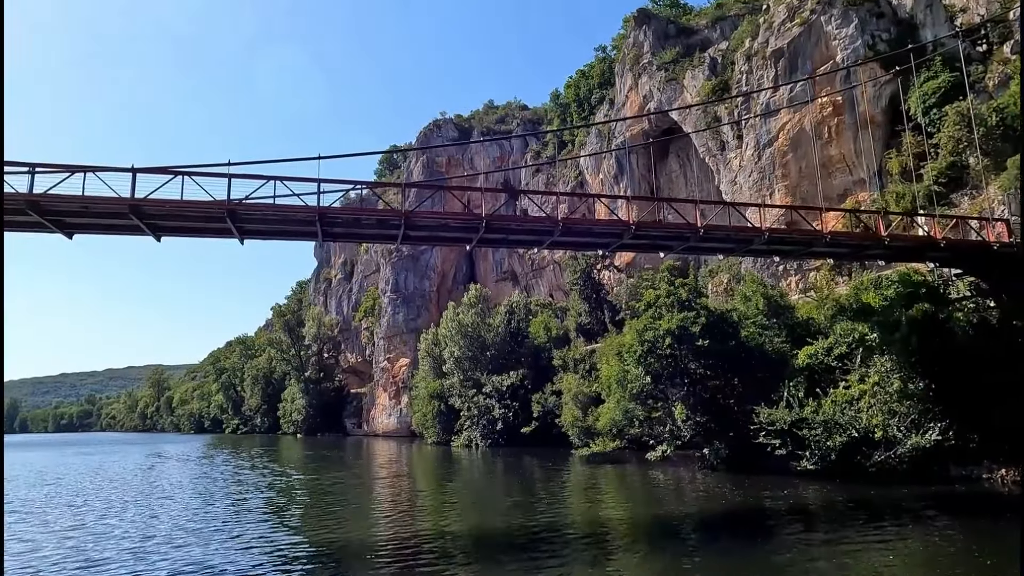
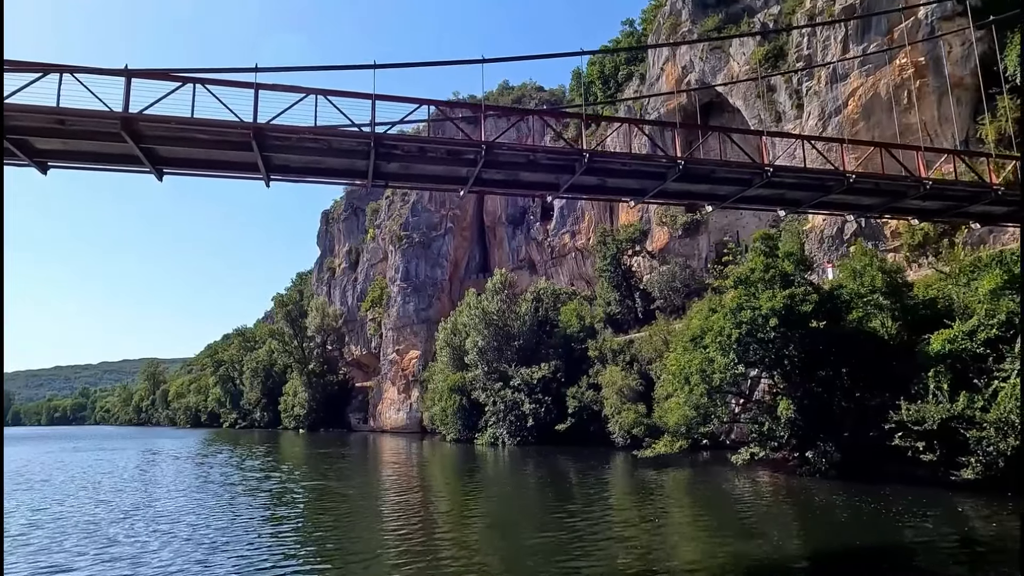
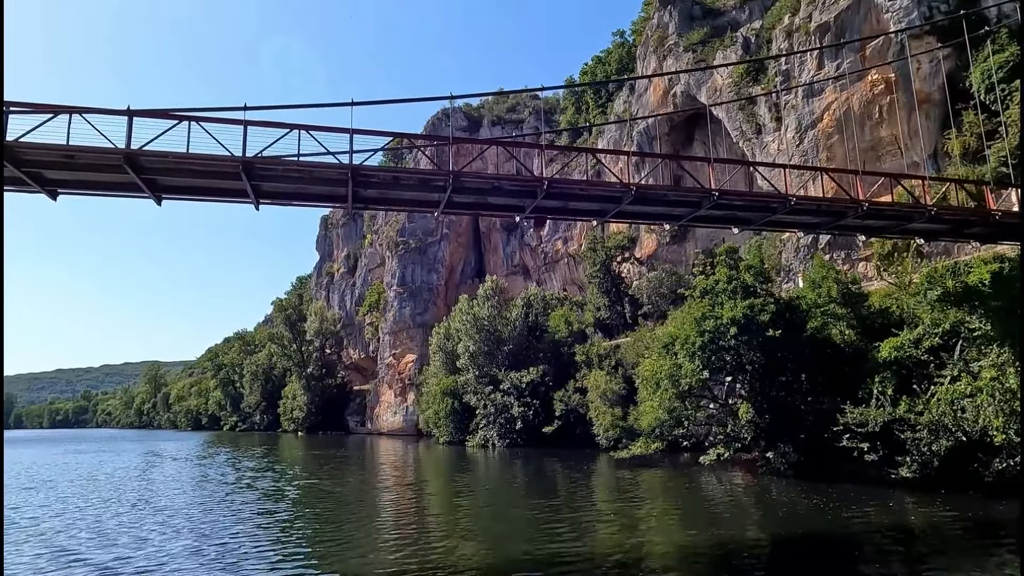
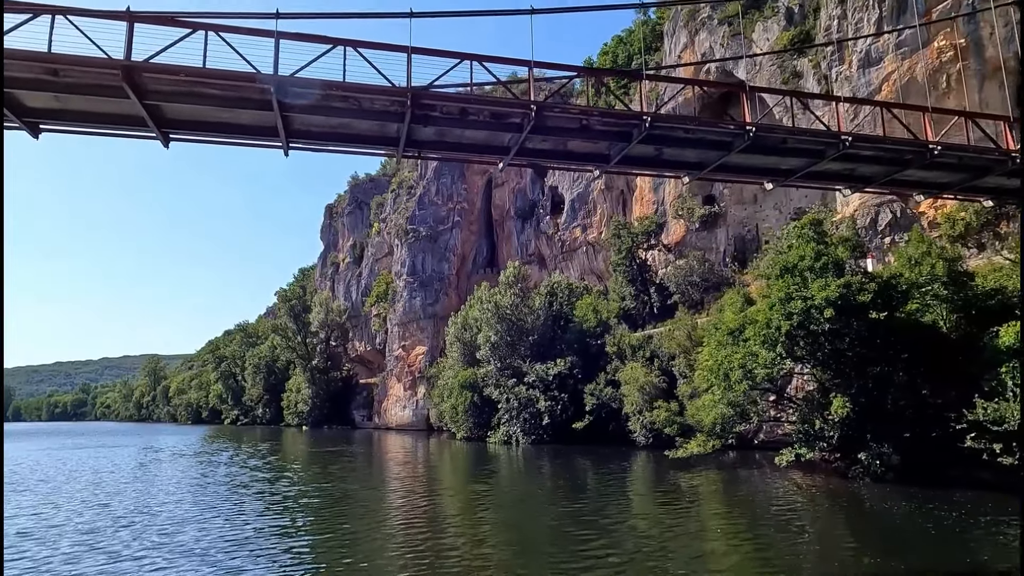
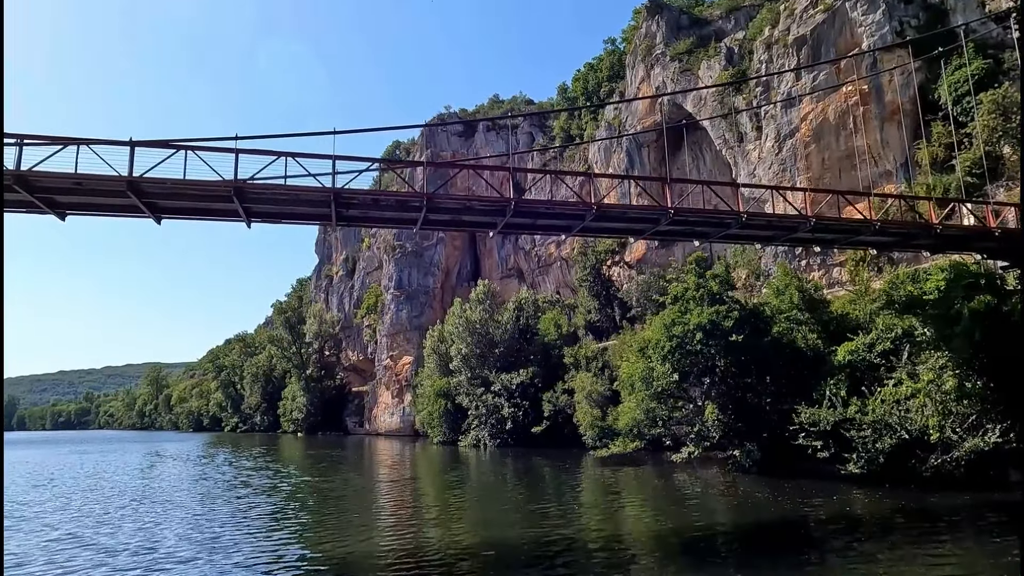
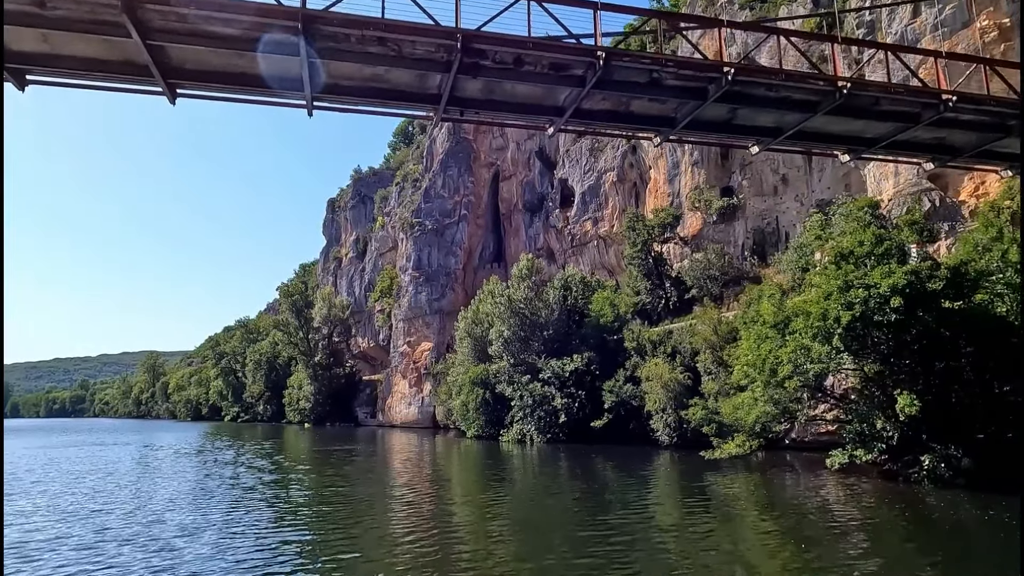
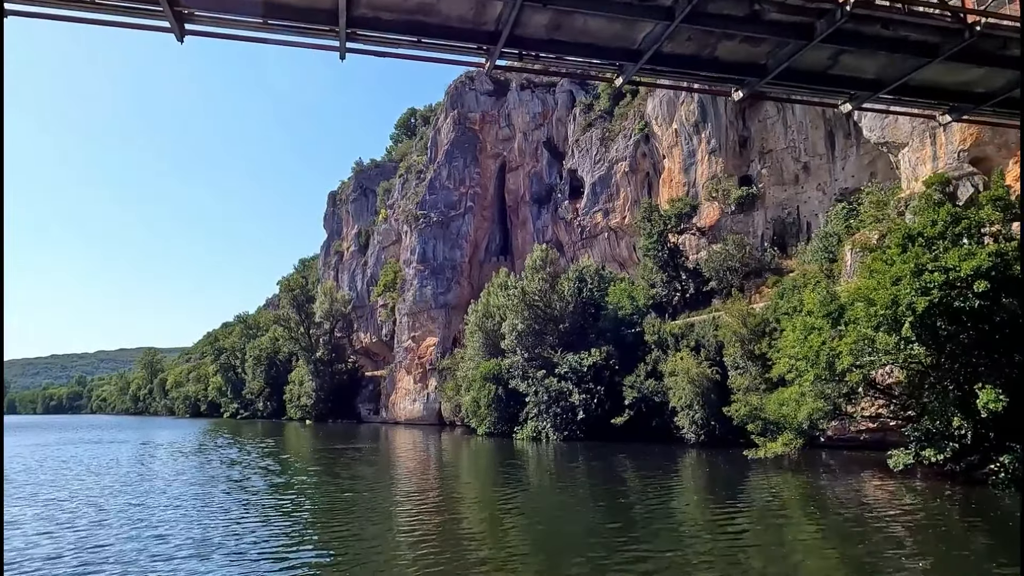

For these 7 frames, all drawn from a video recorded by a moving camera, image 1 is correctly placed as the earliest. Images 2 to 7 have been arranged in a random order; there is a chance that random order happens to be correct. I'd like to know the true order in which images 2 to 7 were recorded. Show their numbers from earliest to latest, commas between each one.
5, 3, 2, 4, 6, 7
